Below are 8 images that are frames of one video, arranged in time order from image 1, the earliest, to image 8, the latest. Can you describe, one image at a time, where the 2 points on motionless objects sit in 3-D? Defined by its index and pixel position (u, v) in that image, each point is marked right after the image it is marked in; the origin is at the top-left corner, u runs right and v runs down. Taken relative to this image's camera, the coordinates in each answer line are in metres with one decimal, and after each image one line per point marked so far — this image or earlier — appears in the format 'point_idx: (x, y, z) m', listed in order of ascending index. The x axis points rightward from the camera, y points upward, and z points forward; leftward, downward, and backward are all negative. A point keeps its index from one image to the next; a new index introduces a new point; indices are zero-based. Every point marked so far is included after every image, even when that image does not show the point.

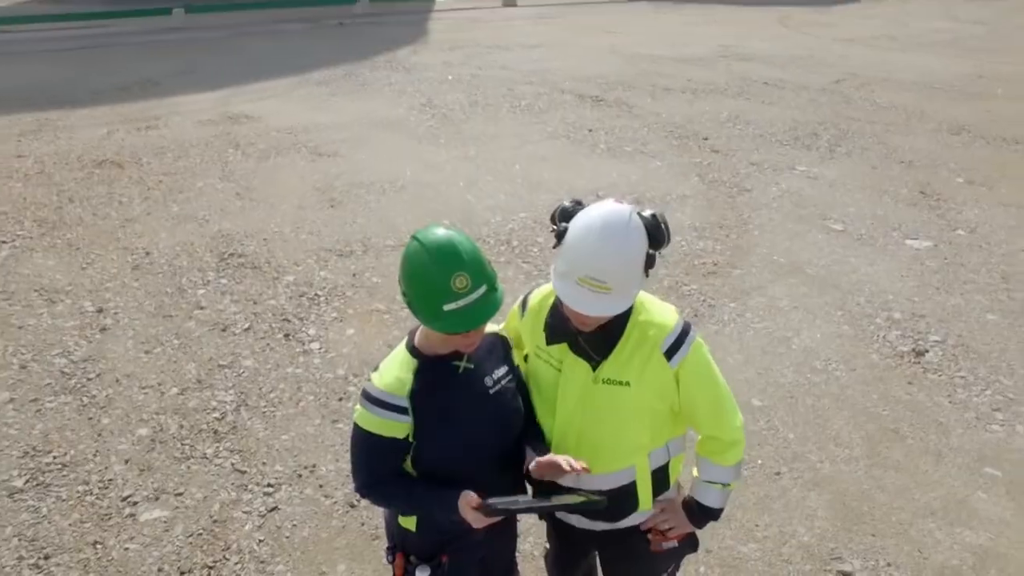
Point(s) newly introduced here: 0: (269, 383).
0: (-1.1, -0.4, +1.5) m
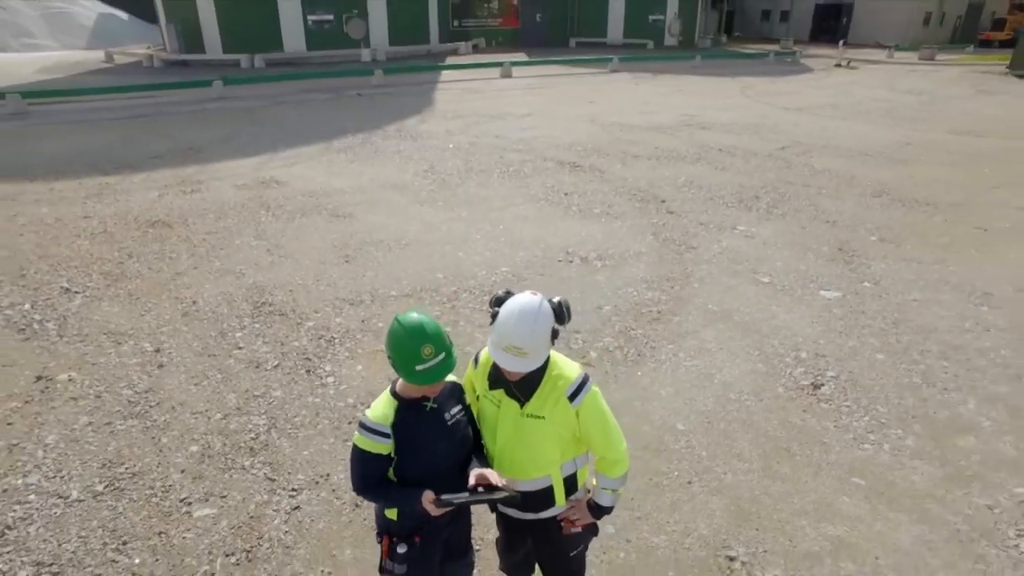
0: (-1.3, -0.7, +1.9) m
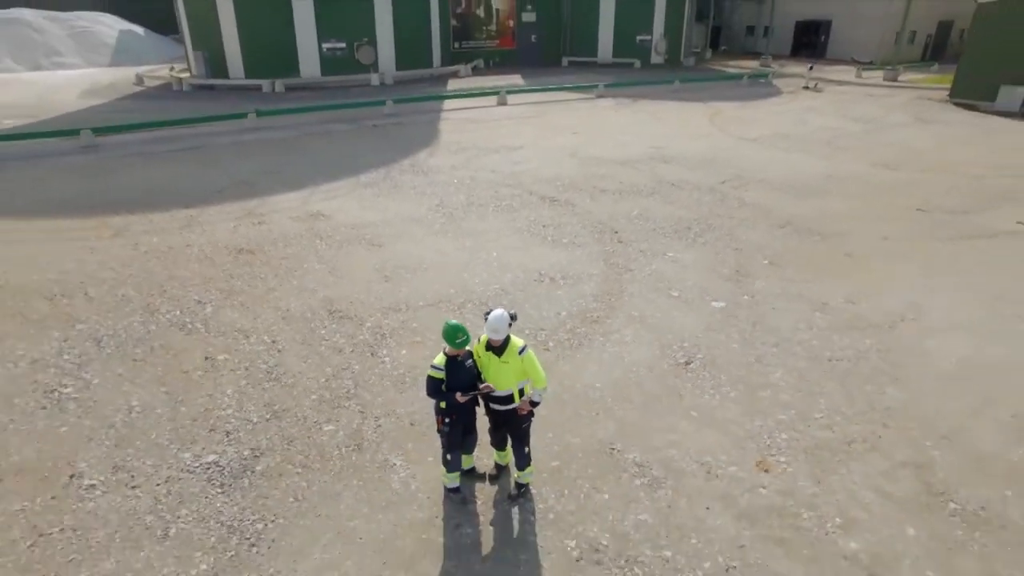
0: (-1.4, -0.8, +3.1) m
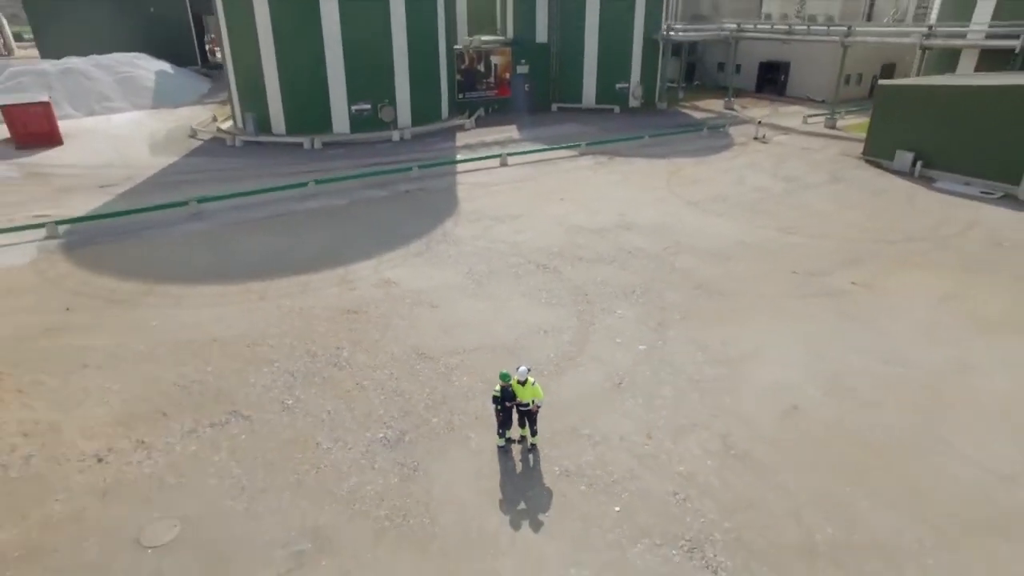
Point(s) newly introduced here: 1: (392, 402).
0: (-1.2, -1.9, +5.8) m
1: (-2.2, -2.1, +5.7) m
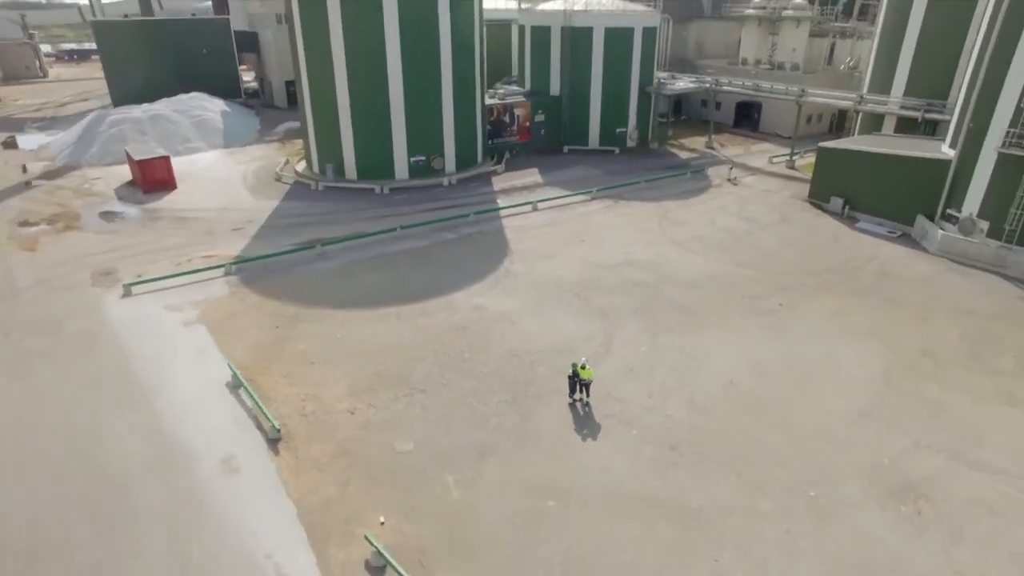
0: (+0.7, -2.8, +10.0) m
1: (-0.3, -2.9, +9.9) m
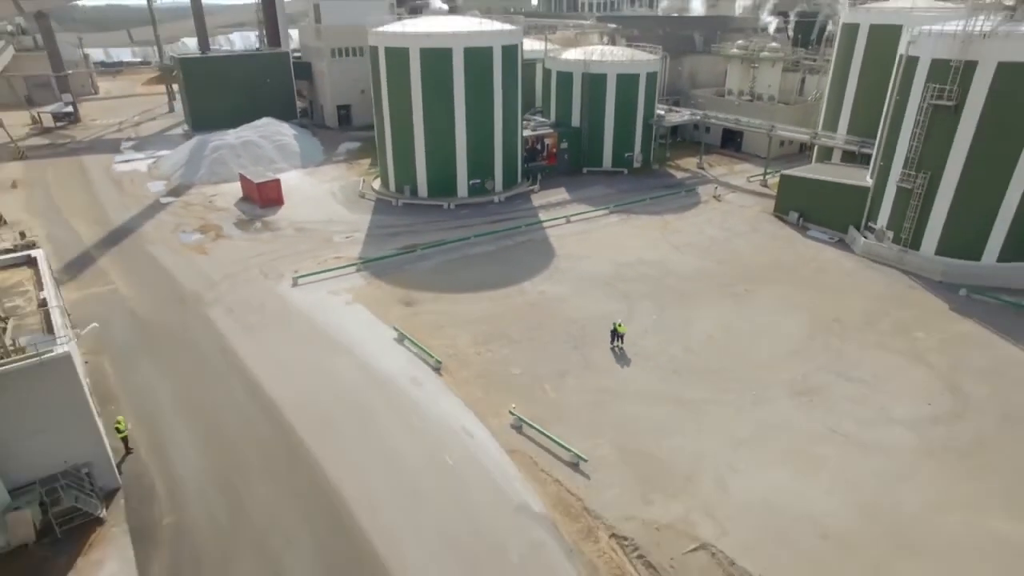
0: (+3.8, -2.3, +15.8) m
1: (+2.8, -2.4, +15.6) m
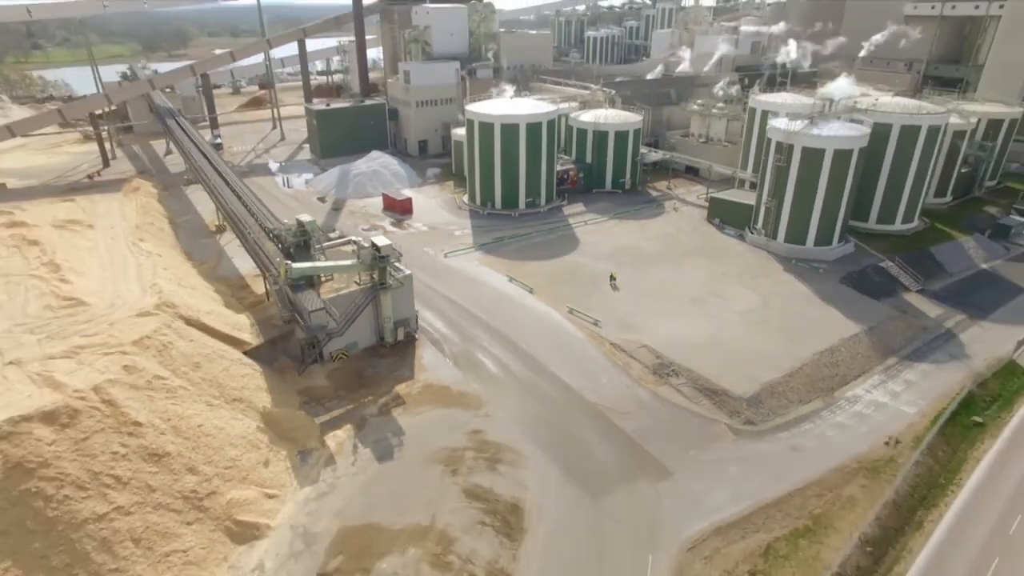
0: (+9.0, +0.9, +32.2) m
1: (+8.0, +0.7, +32.0) m
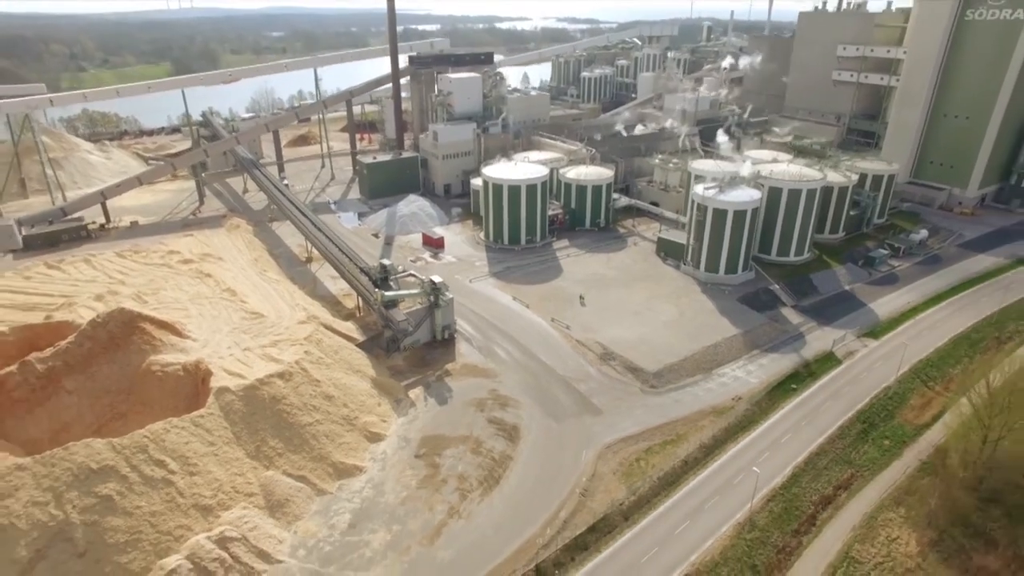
0: (+9.4, -1.5, +47.5) m
1: (+8.4, -1.6, +47.3) m
